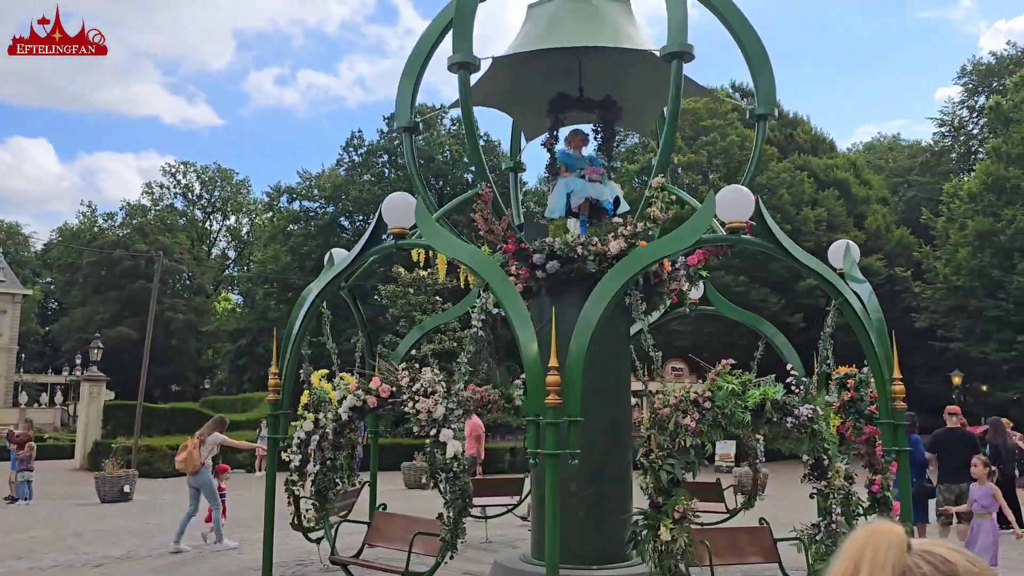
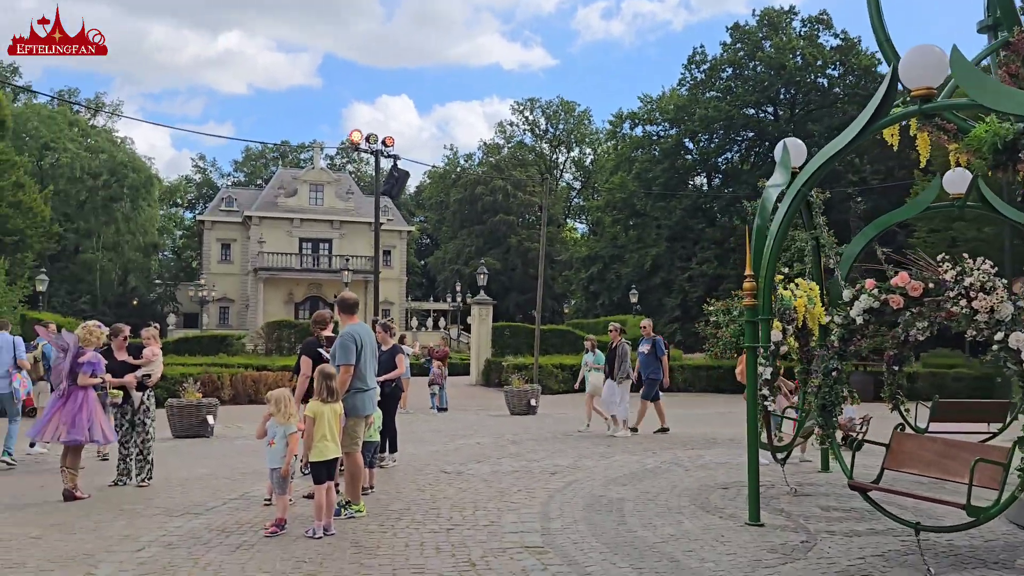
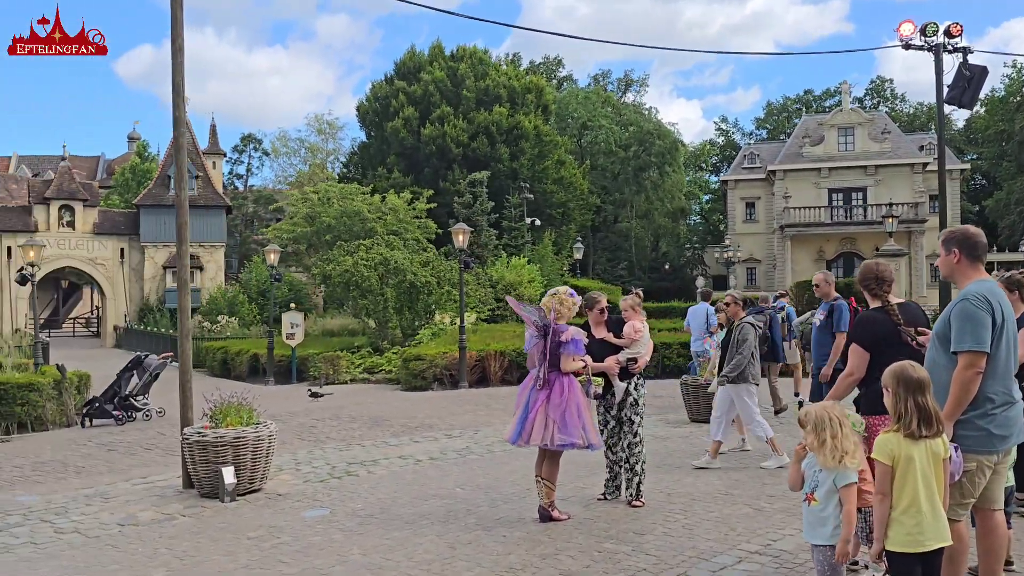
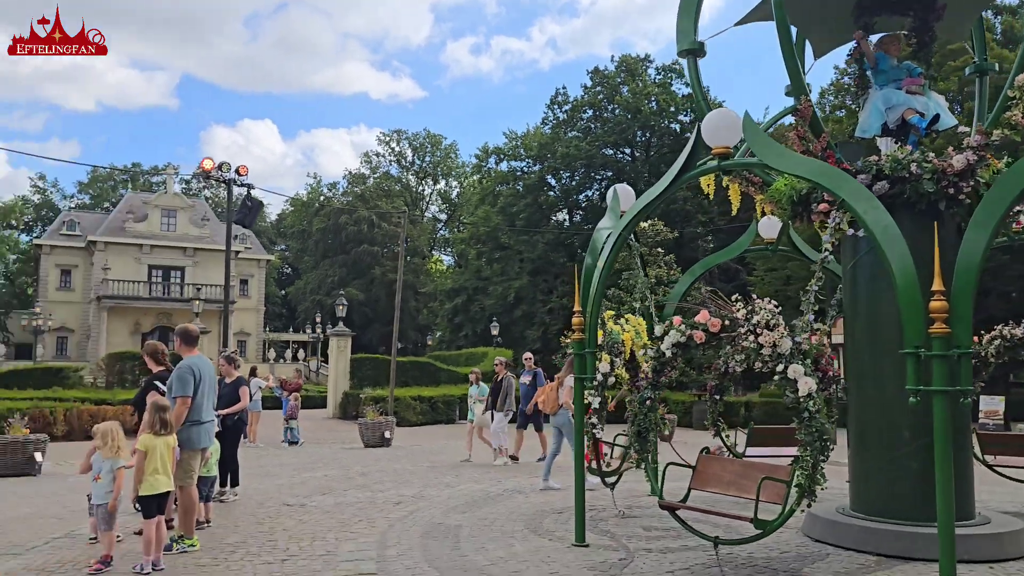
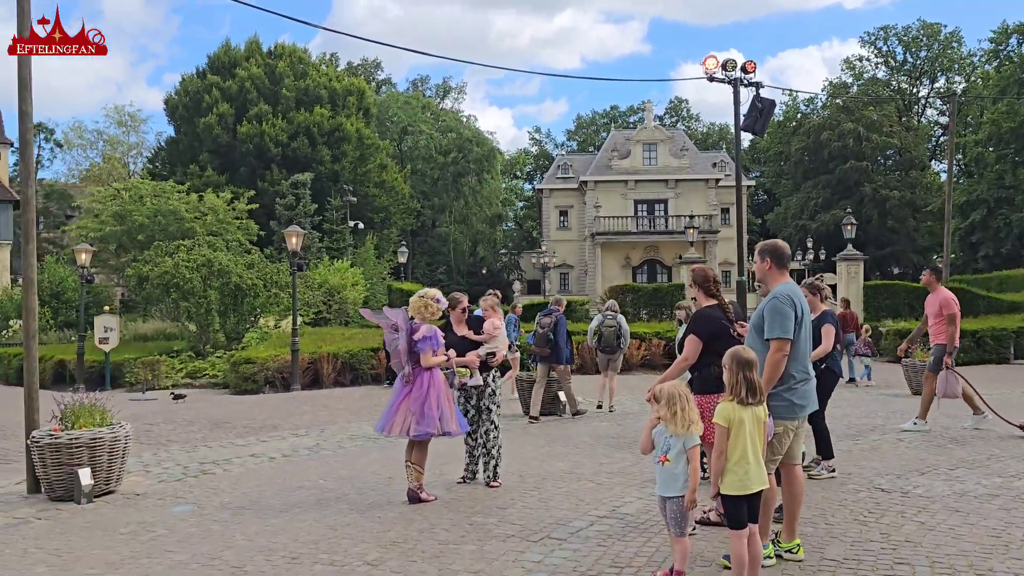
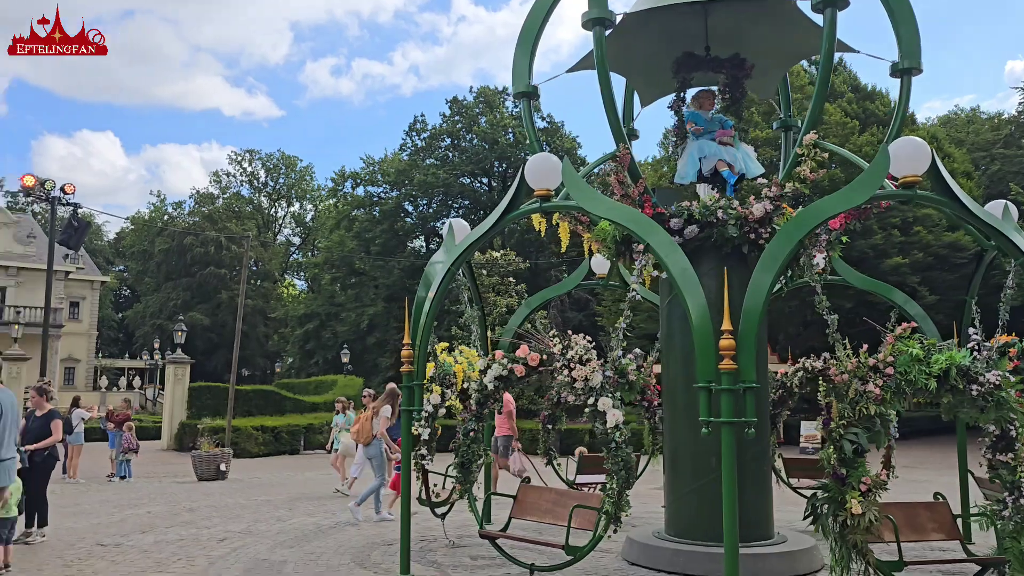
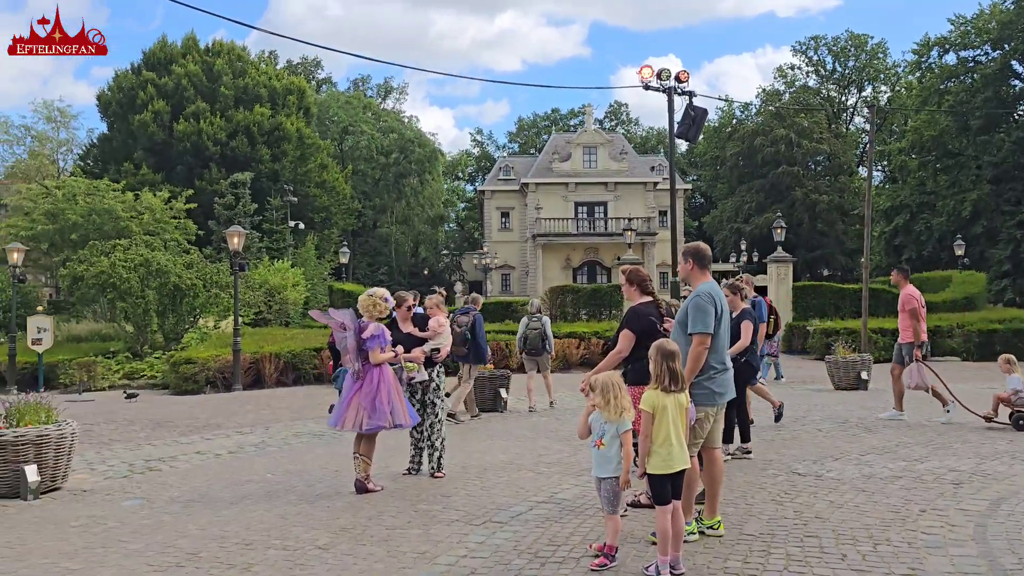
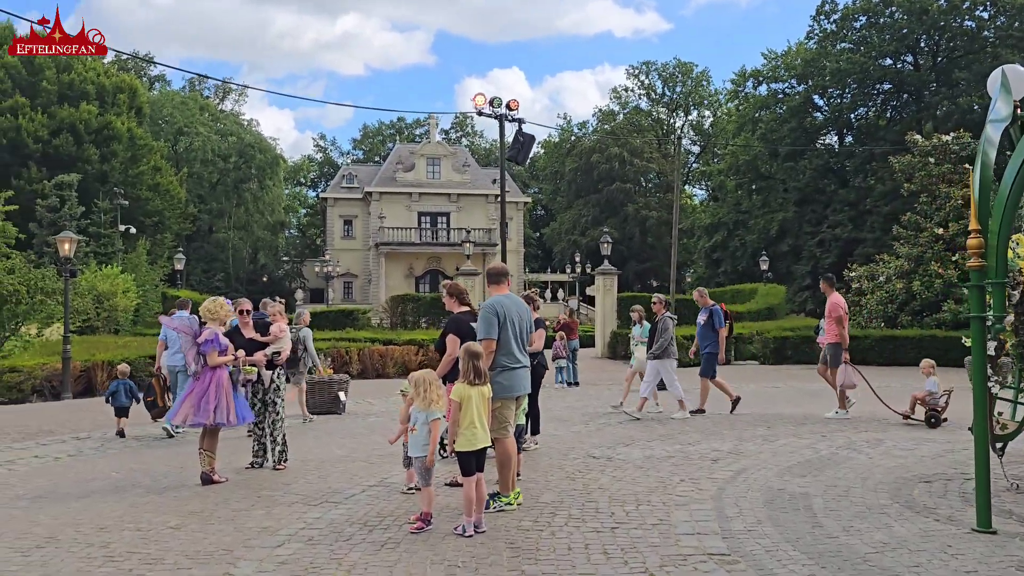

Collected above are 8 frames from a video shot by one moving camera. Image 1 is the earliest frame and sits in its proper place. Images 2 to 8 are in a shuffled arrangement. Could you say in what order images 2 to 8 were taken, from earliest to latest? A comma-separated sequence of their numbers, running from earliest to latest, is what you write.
6, 4, 2, 8, 7, 5, 3
